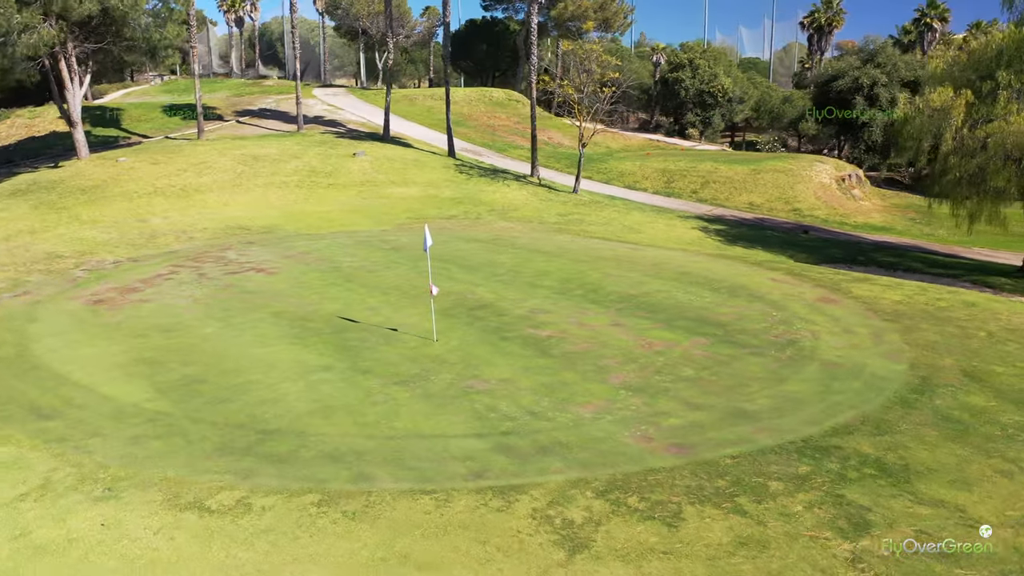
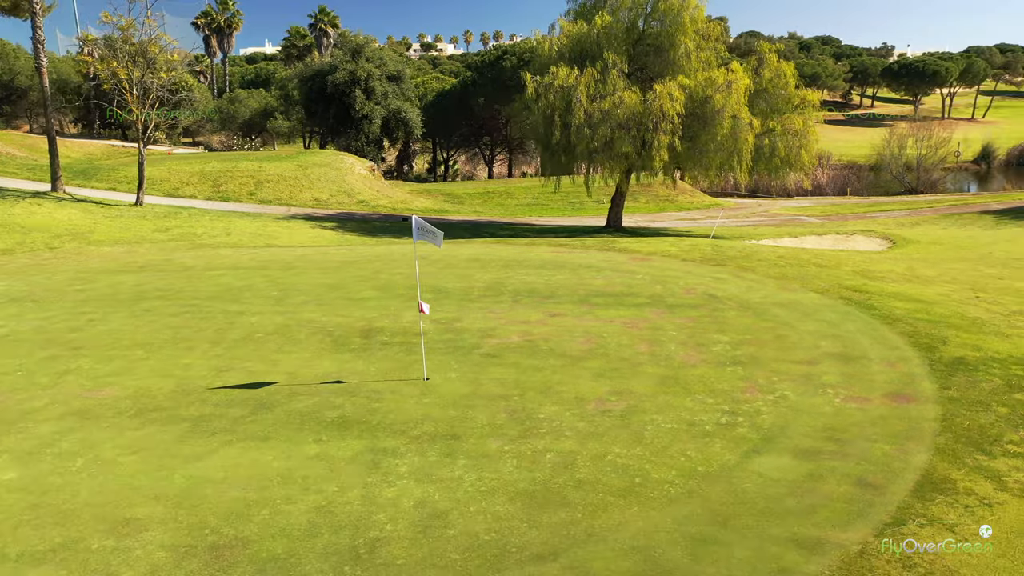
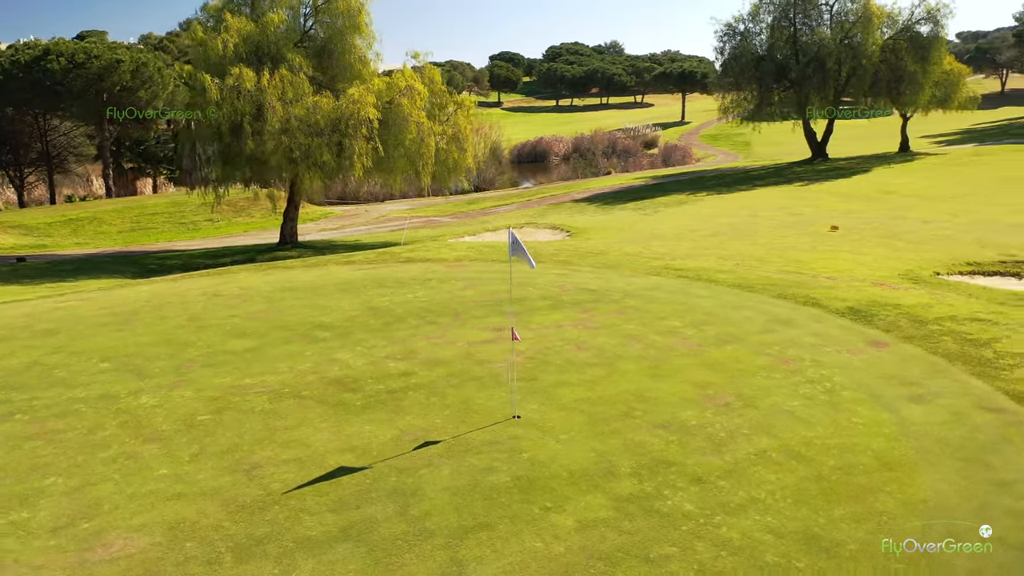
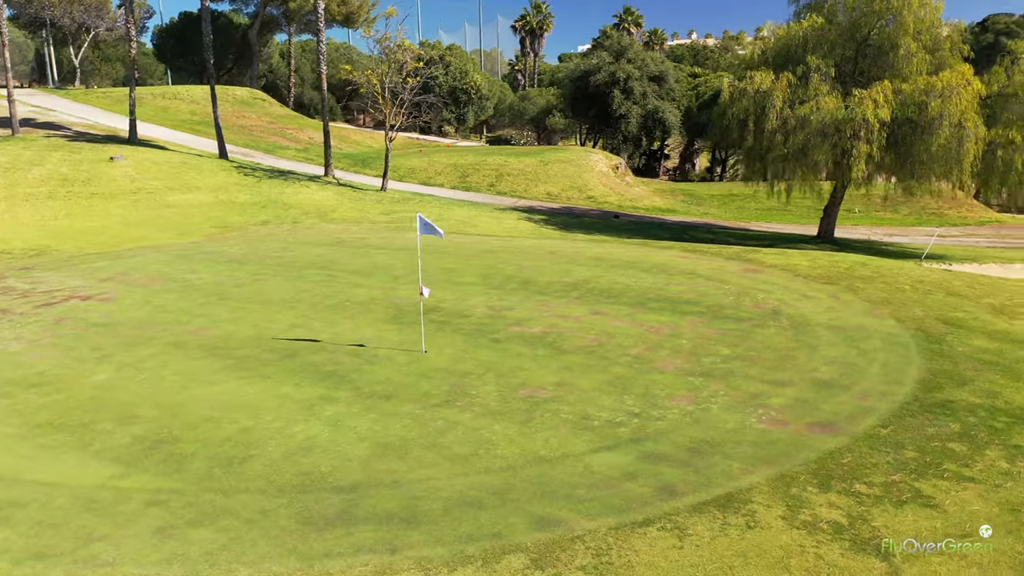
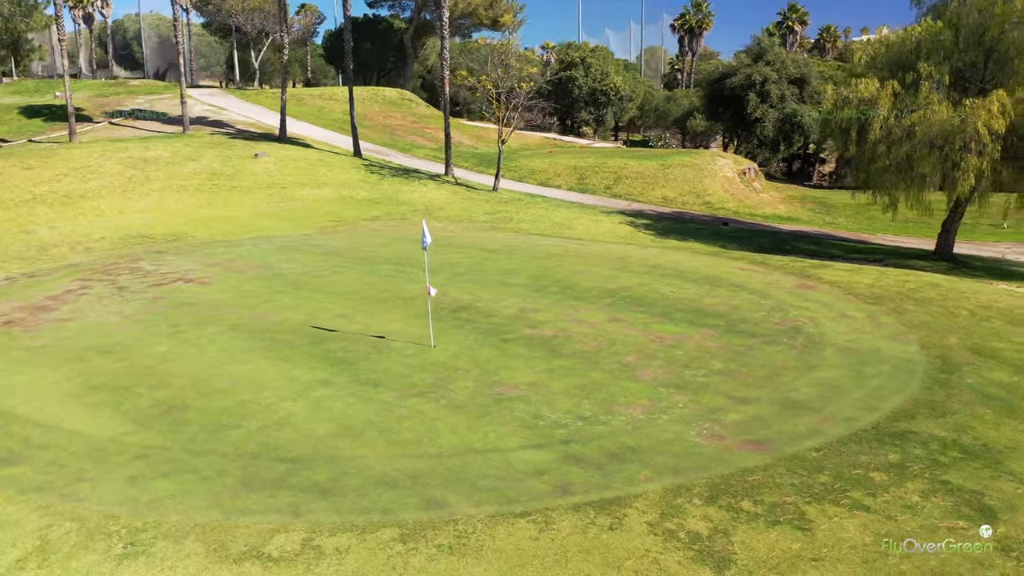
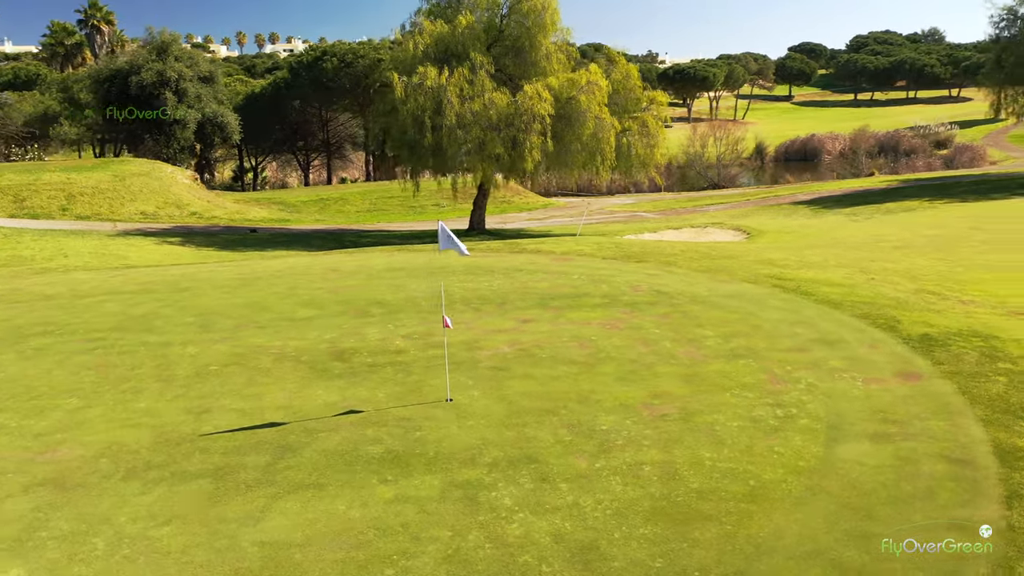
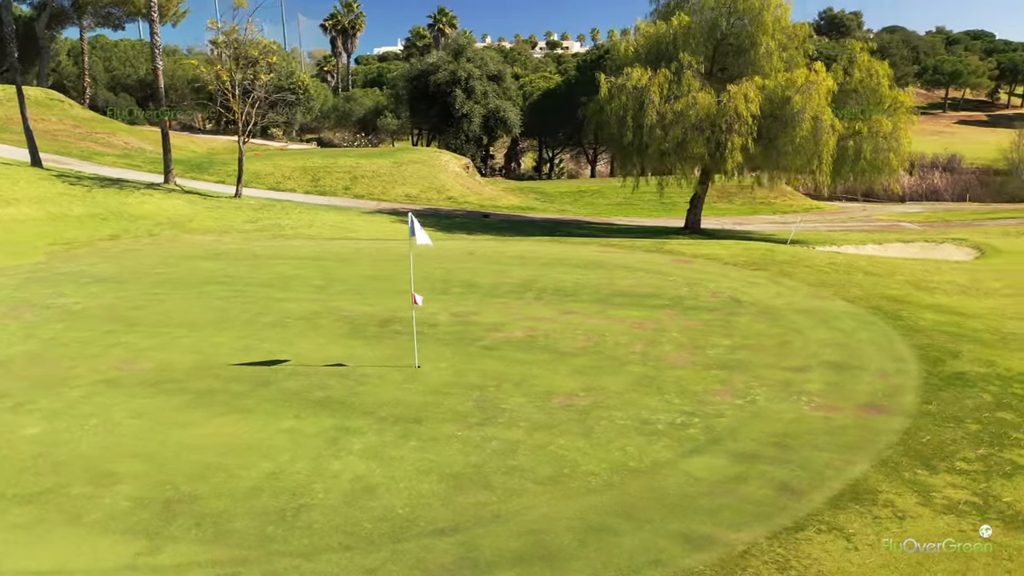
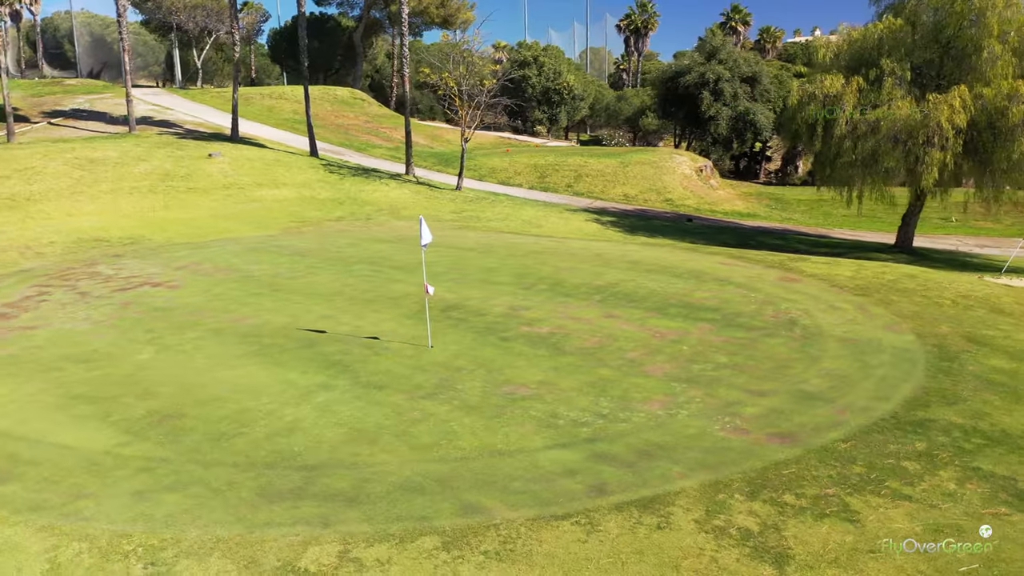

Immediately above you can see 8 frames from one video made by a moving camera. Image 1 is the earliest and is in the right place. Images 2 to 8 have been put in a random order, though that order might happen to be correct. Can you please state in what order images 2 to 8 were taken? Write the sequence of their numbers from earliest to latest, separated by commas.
5, 8, 4, 7, 2, 6, 3
